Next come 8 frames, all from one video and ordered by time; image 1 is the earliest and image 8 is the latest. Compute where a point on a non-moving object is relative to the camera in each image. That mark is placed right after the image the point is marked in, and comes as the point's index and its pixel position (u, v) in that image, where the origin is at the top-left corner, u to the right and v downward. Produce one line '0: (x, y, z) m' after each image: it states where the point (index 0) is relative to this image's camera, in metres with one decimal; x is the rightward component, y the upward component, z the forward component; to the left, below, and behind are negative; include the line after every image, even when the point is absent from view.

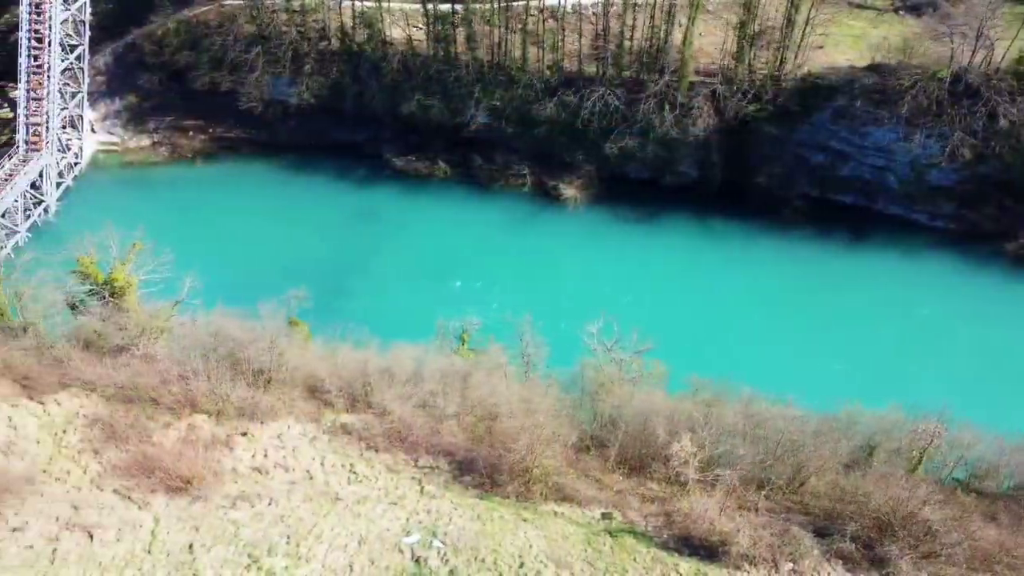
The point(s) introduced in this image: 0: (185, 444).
0: (-7.1, -3.3, +18.9) m
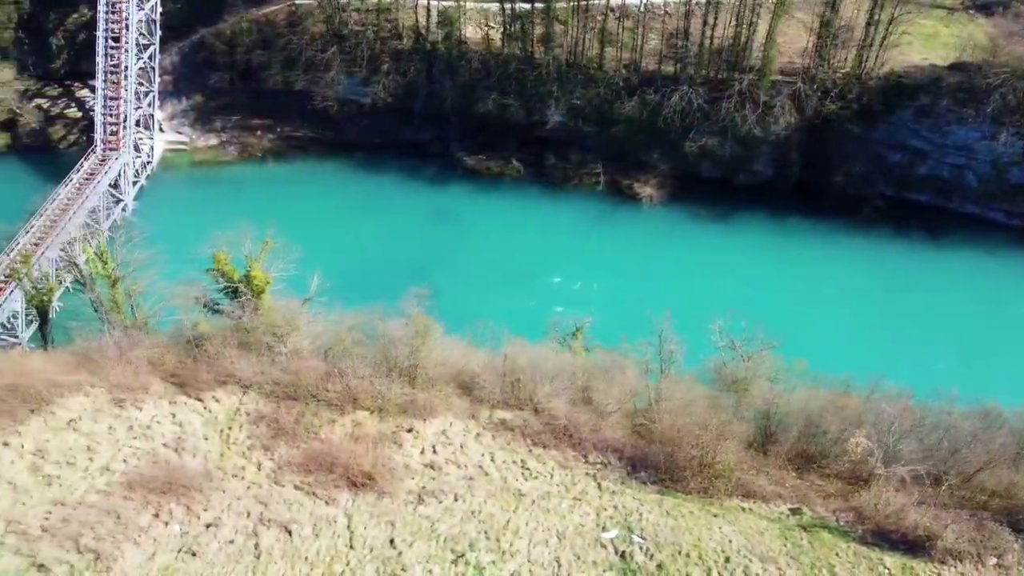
0: (-3.4, -3.3, +19.0) m
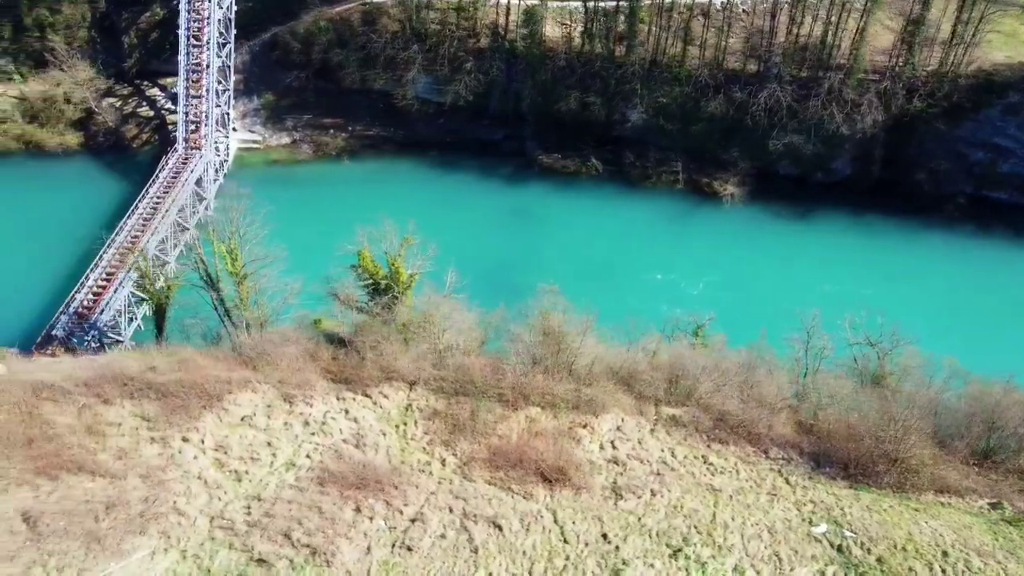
0: (+0.5, -3.2, +19.0) m
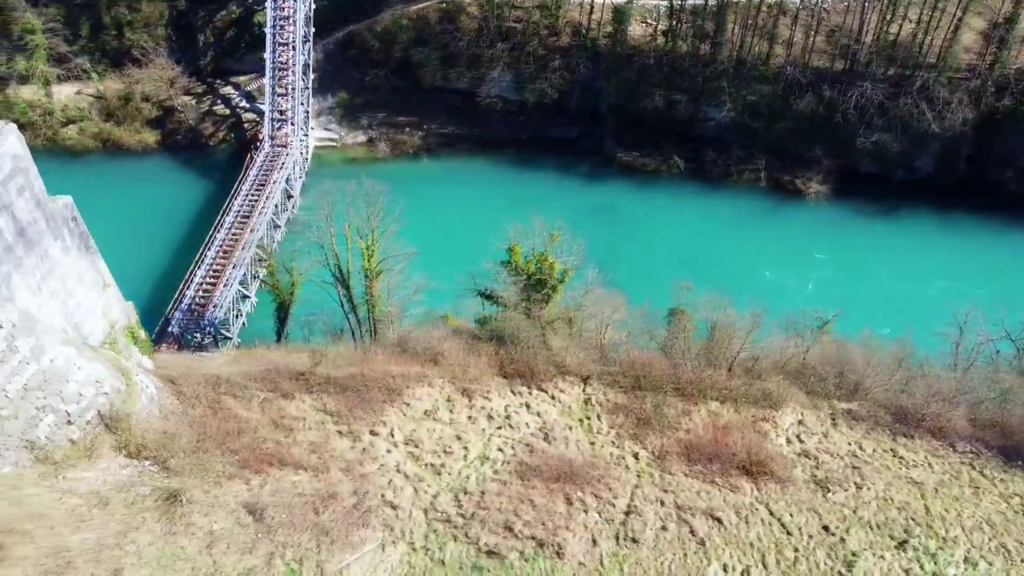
0: (+4.6, -3.1, +19.1) m
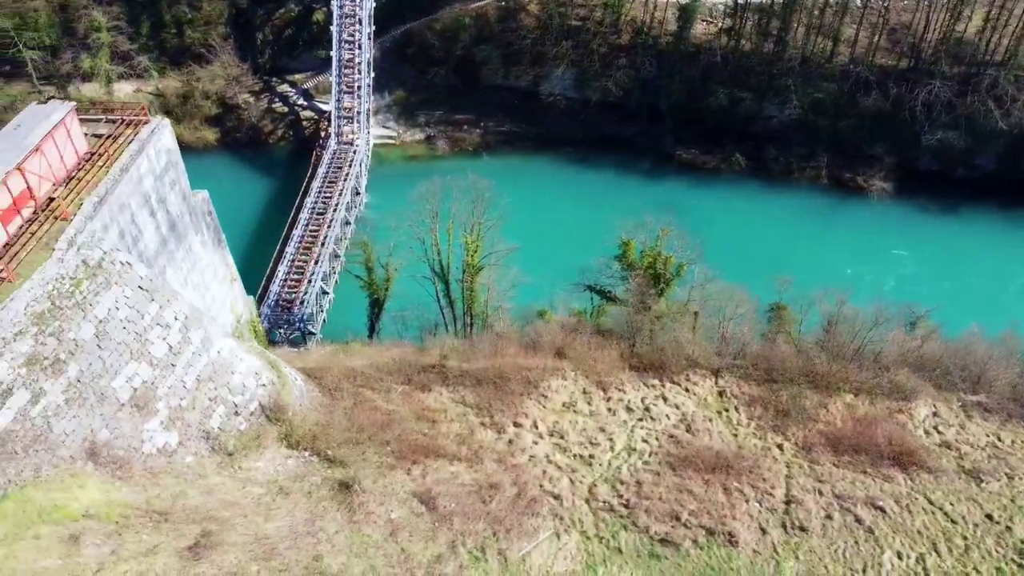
0: (+7.7, -2.9, +19.4) m
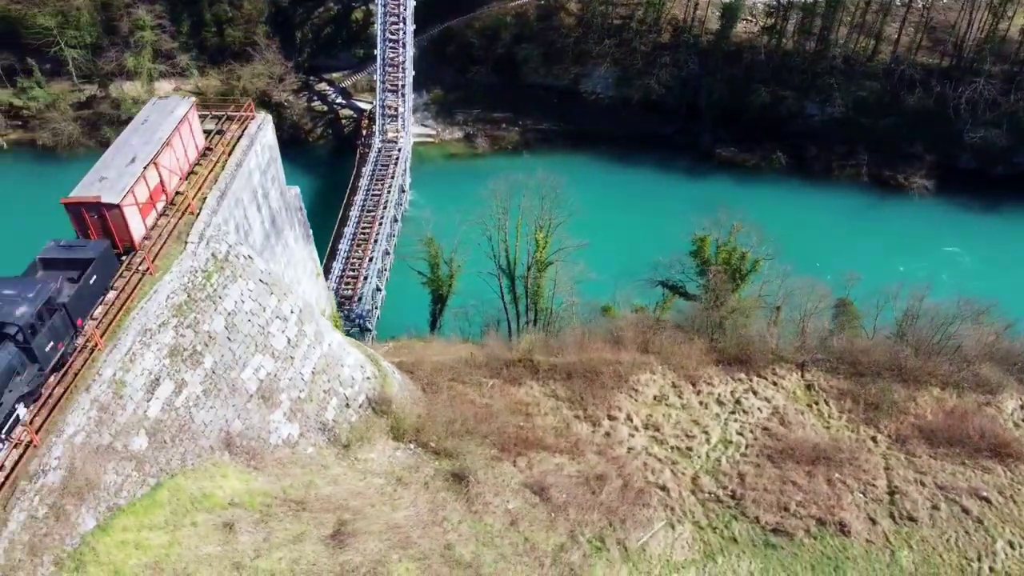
0: (+9.8, -2.8, +19.6) m
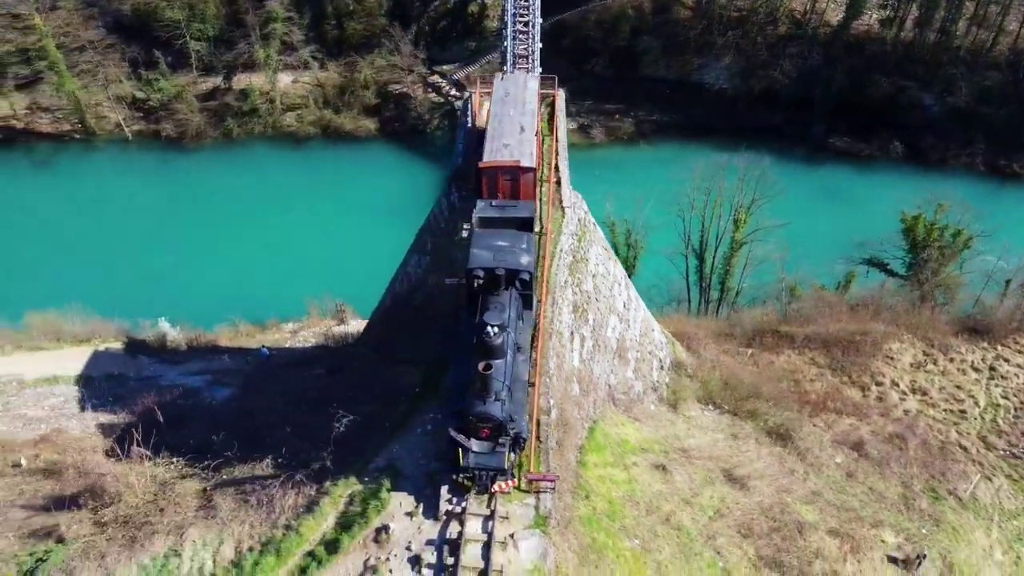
0: (+16.2, -2.1, +20.5) m
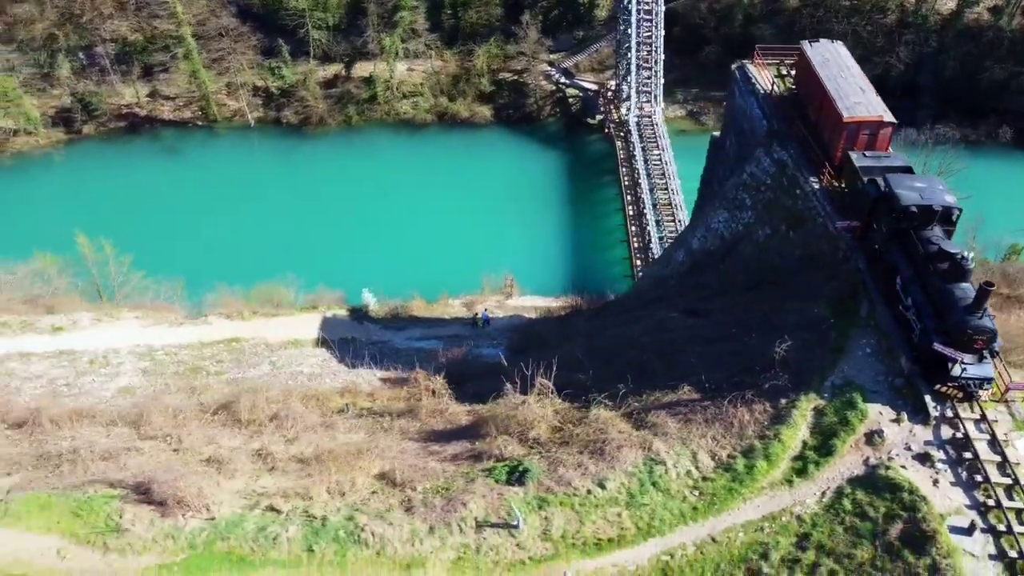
0: (+22.5, -1.2, +21.8) m
